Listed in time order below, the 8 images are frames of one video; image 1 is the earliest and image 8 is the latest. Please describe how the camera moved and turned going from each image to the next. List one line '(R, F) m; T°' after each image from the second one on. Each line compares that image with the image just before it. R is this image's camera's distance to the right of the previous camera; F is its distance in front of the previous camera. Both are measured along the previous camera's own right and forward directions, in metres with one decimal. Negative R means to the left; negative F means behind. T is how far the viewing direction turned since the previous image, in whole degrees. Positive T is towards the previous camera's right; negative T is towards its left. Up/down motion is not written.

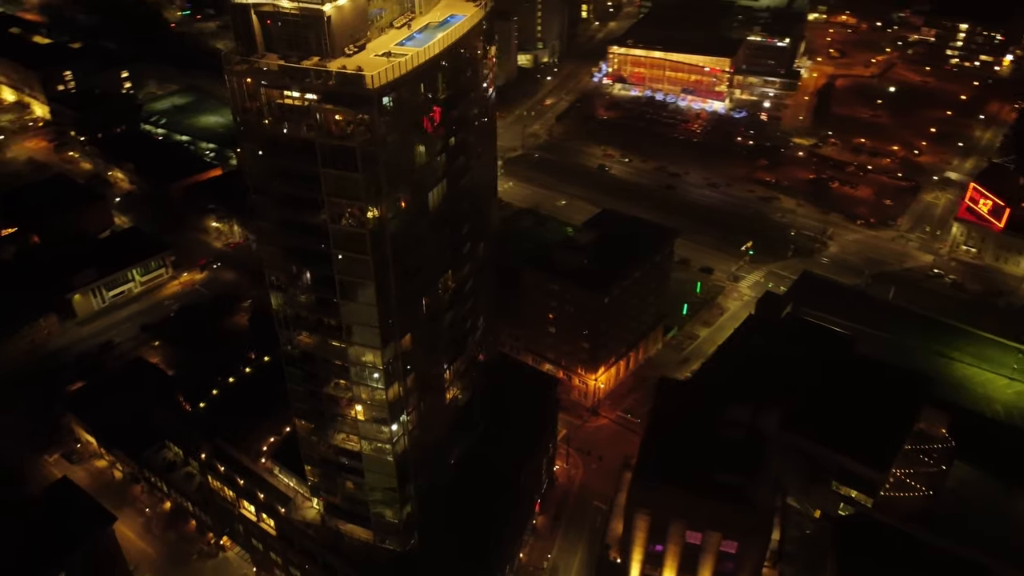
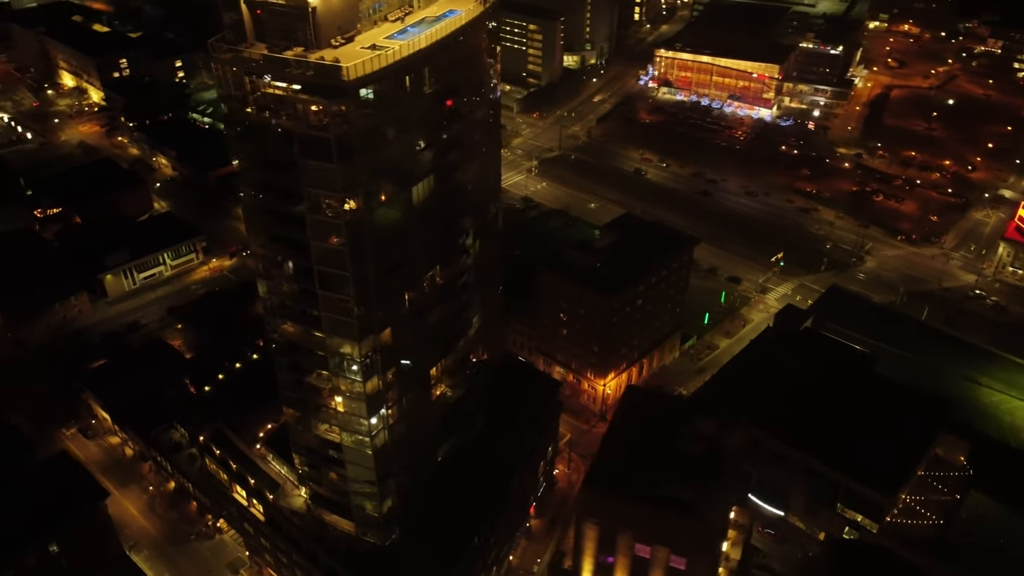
(+2.6, +0.4) m; -4°
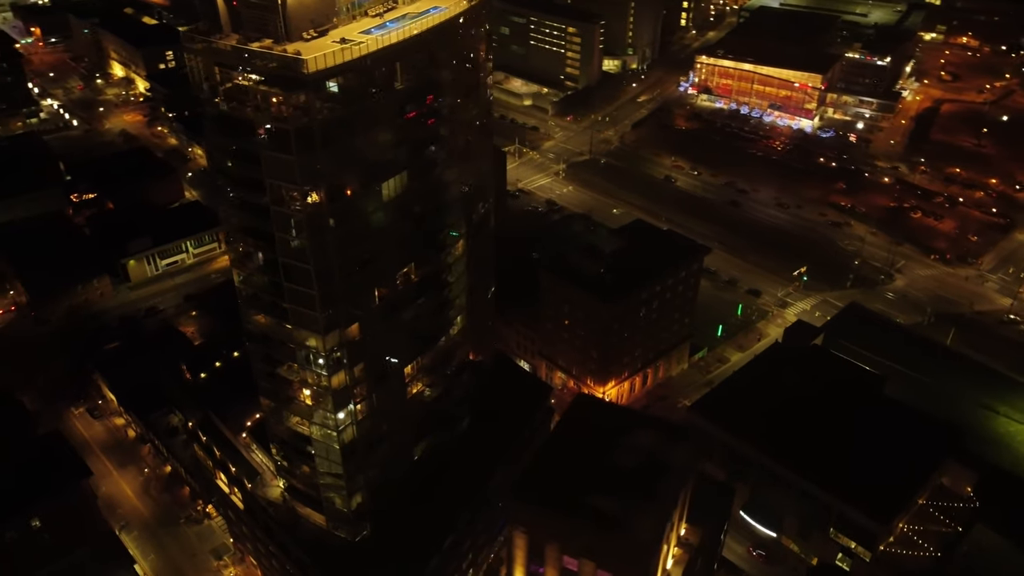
(+3.0, +0.5) m; -4°
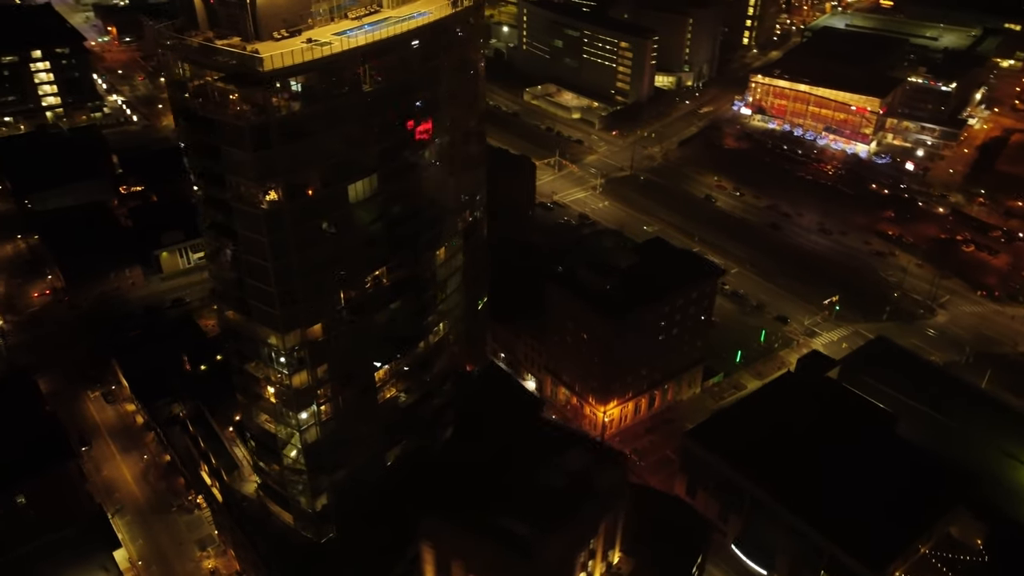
(+3.7, +0.7) m; -5°
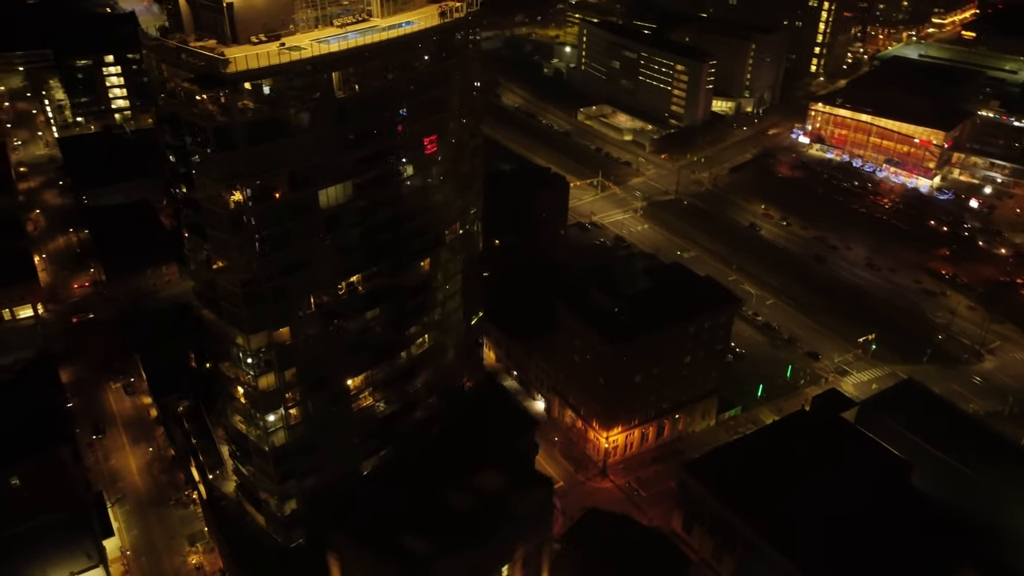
(+3.7, +0.8) m; -5°
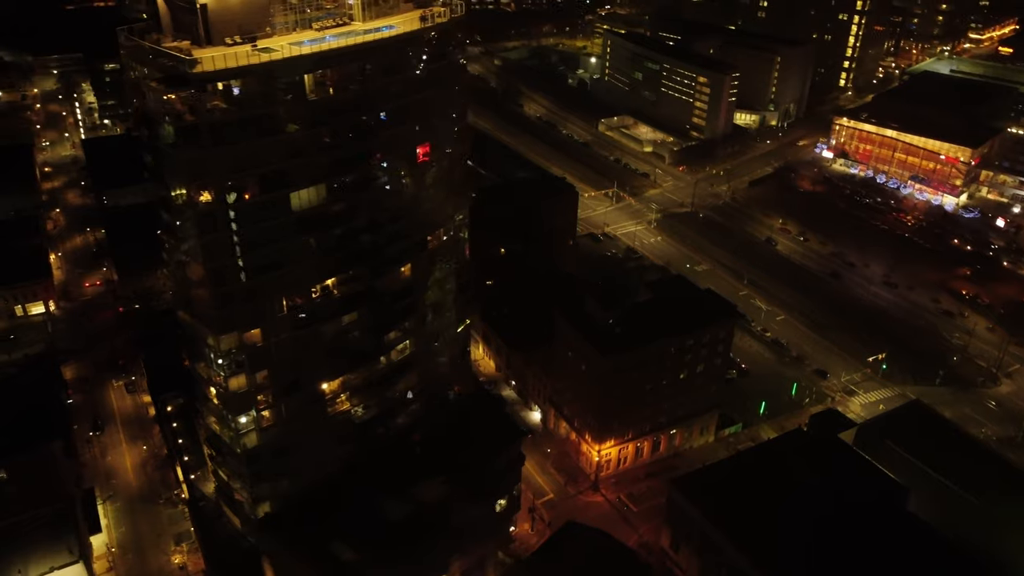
(+2.2, +0.4) m; -2°
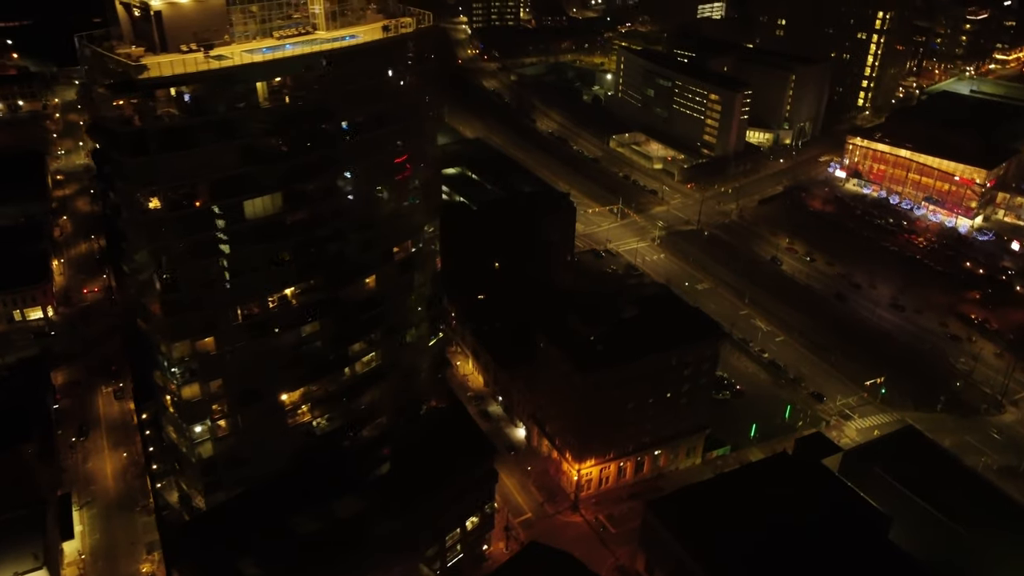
(+2.6, +0.6) m; -2°
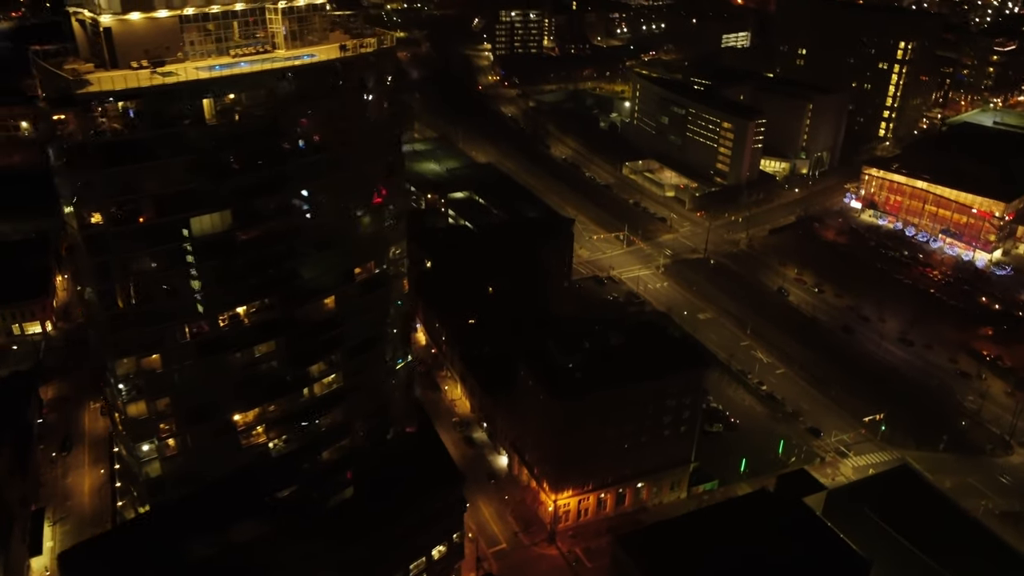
(+2.9, +0.8) m; -2°
